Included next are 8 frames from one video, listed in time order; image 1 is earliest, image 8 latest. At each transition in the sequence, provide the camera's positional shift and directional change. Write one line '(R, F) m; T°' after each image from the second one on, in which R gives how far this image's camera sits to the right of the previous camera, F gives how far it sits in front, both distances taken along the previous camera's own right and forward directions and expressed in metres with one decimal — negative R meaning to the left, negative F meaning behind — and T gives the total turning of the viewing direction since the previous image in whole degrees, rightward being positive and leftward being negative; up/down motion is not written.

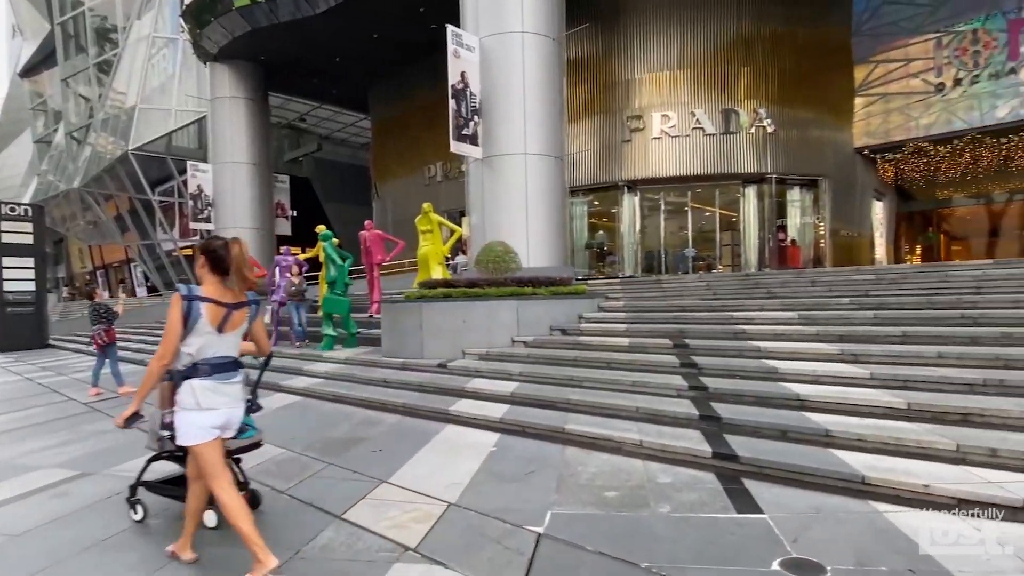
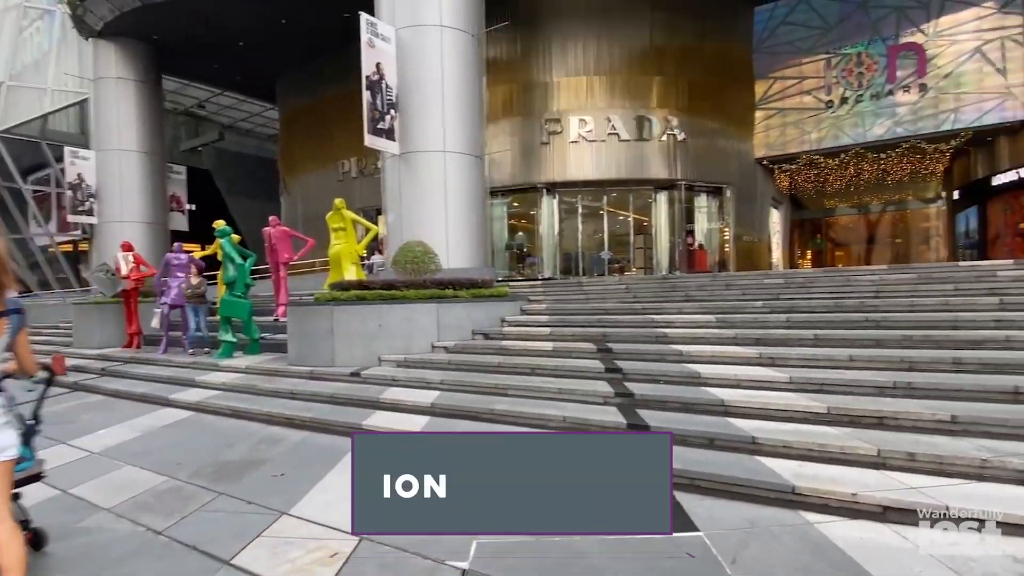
(0.0, +0.5) m; +8°
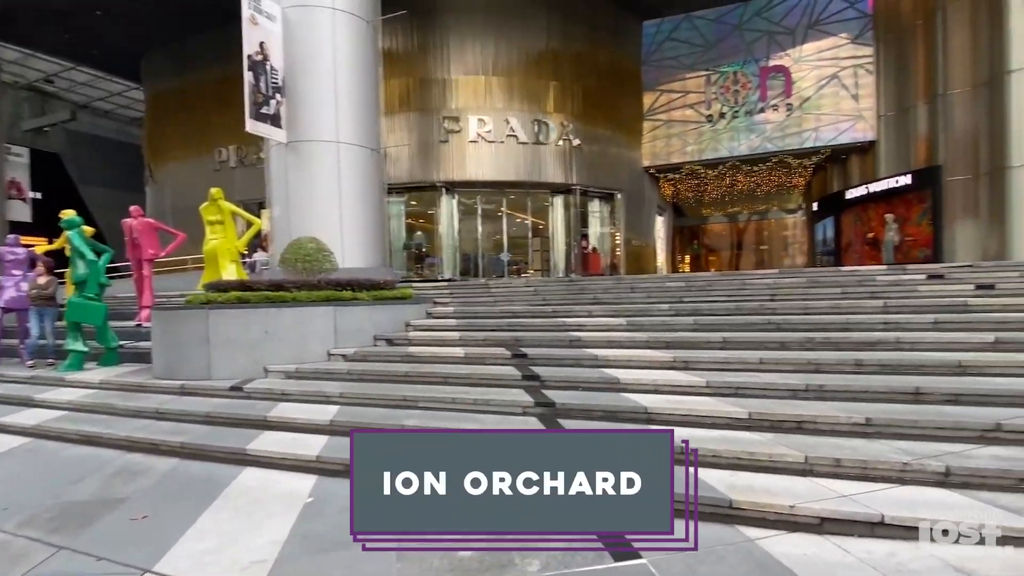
(-0.2, +0.7) m; +10°
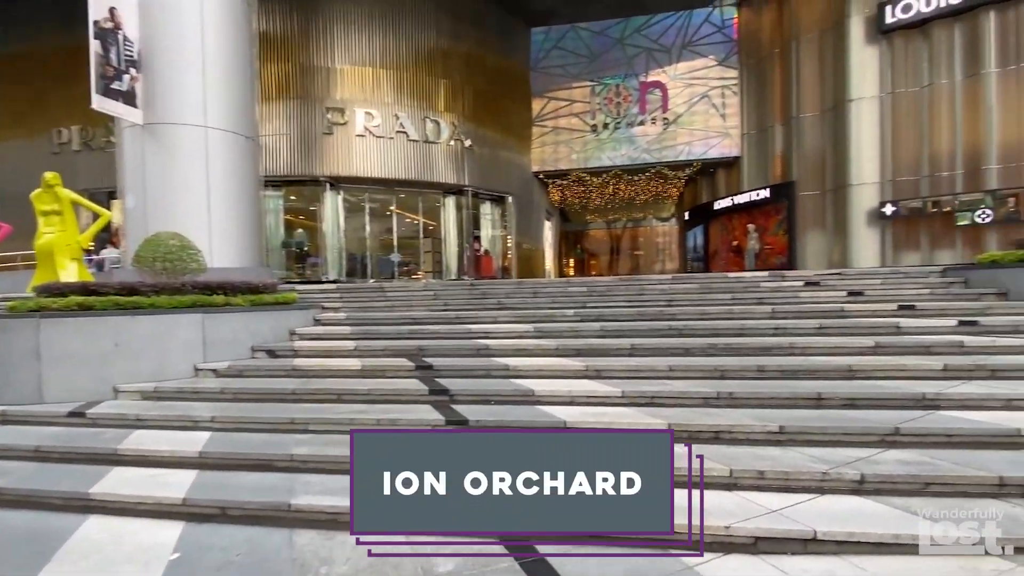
(-0.3, +0.6) m; +11°
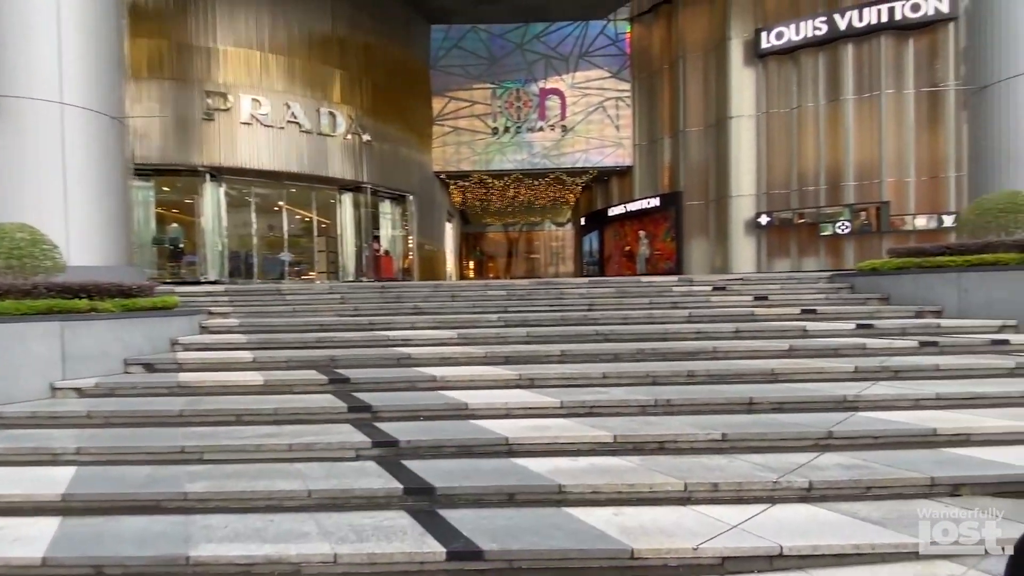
(-0.4, +0.6) m; +11°
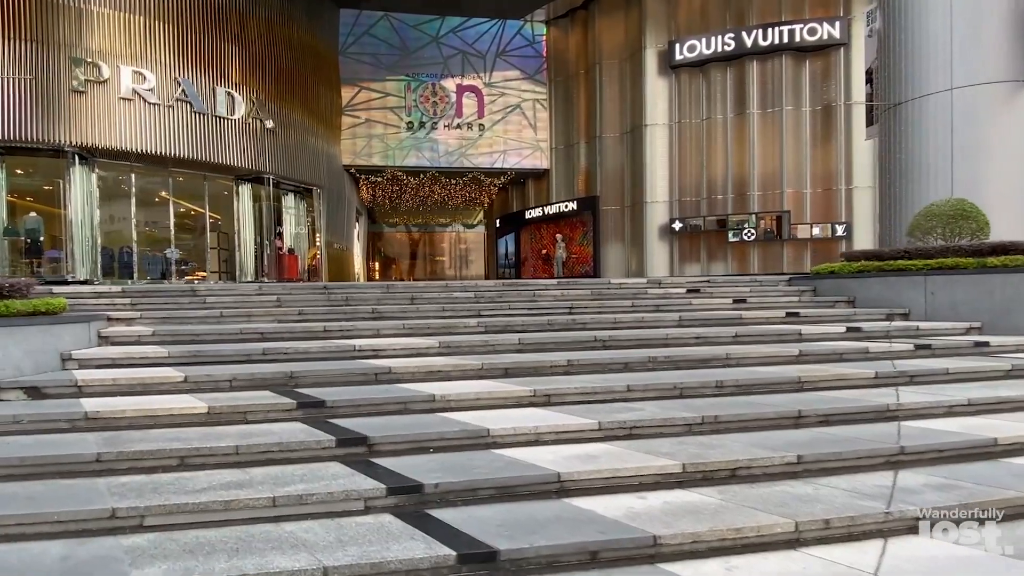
(-1.3, +1.3) m; +10°
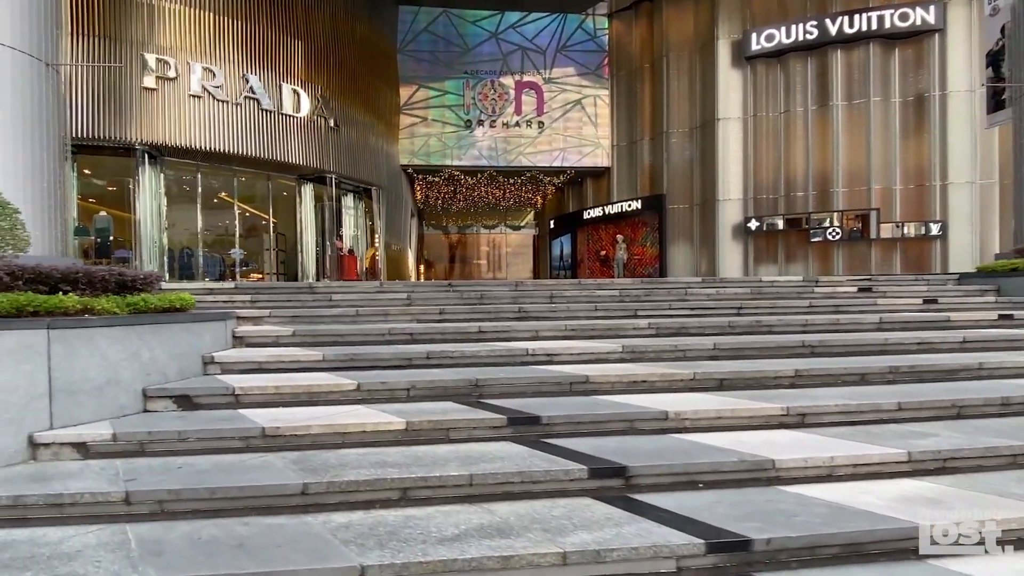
(-1.9, +1.1) m; -3°
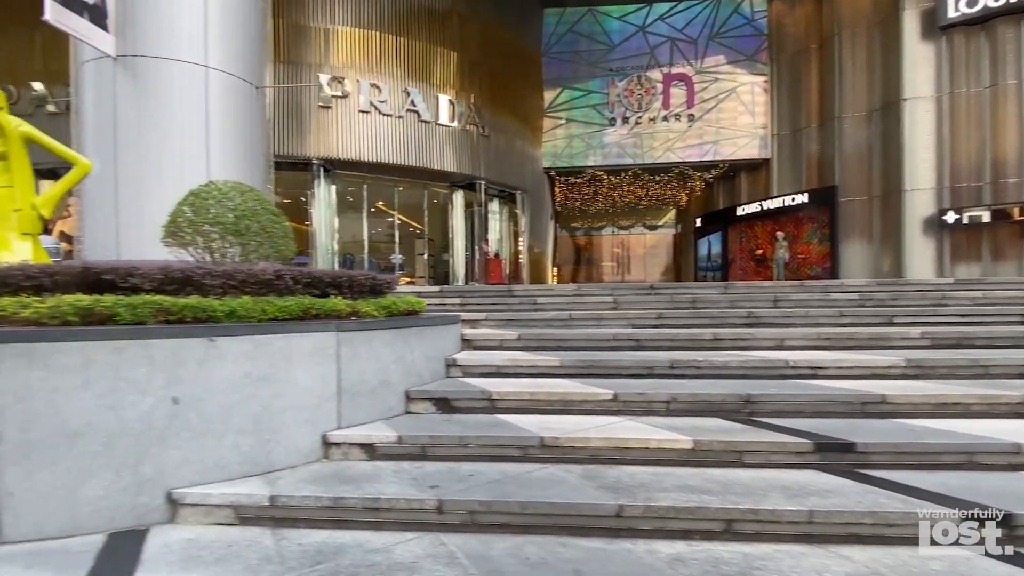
(-1.3, +0.3) m; -12°
